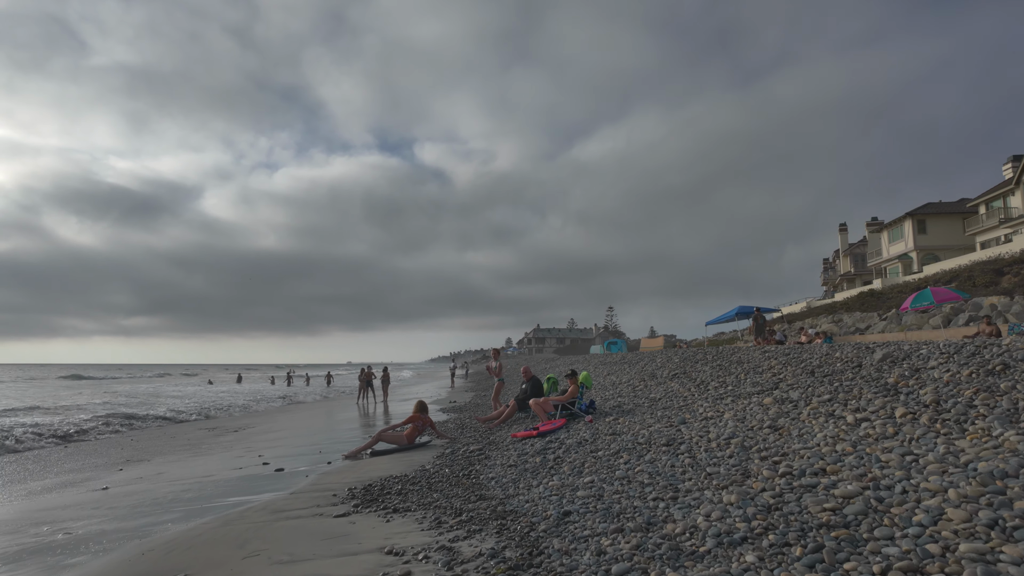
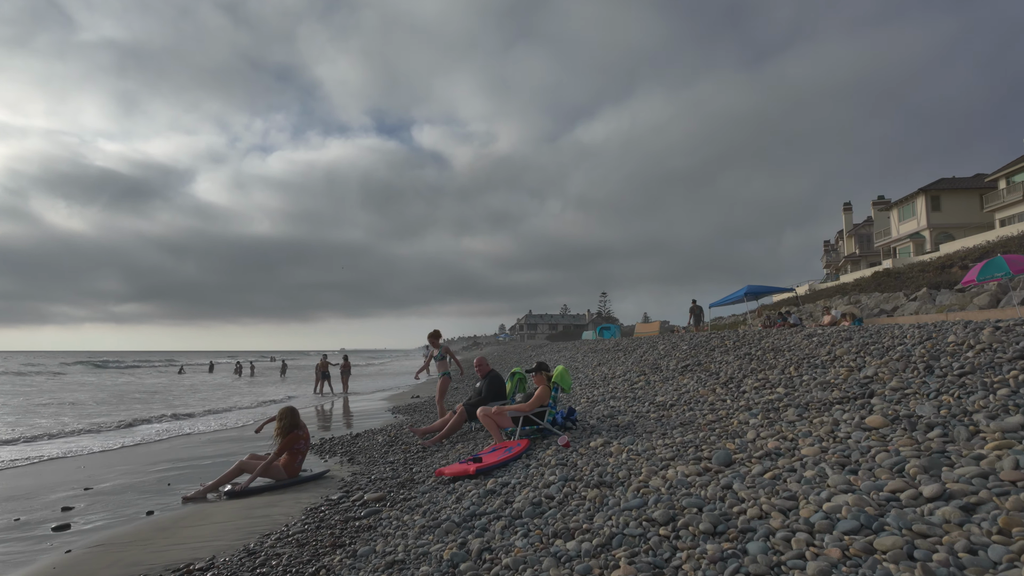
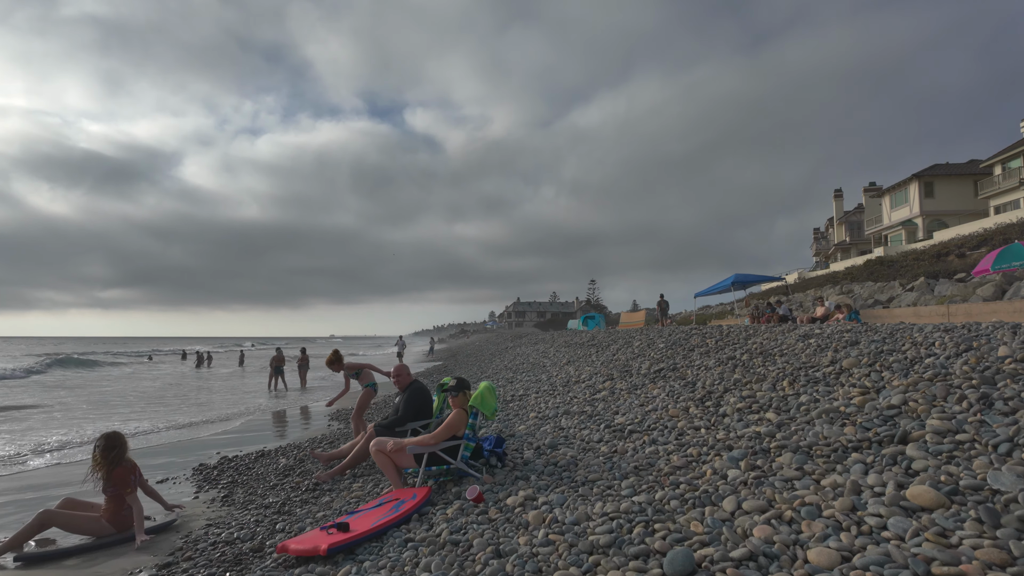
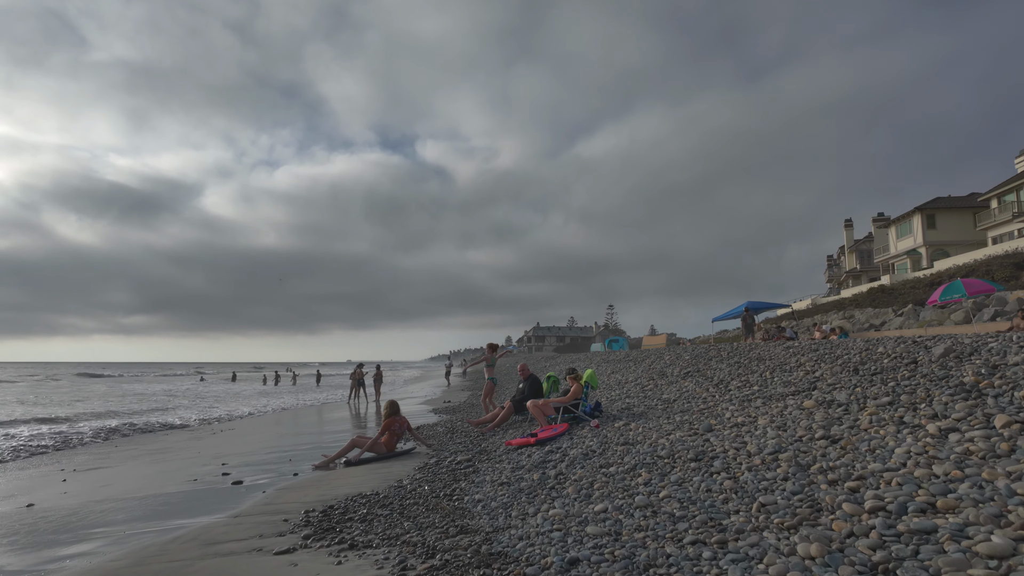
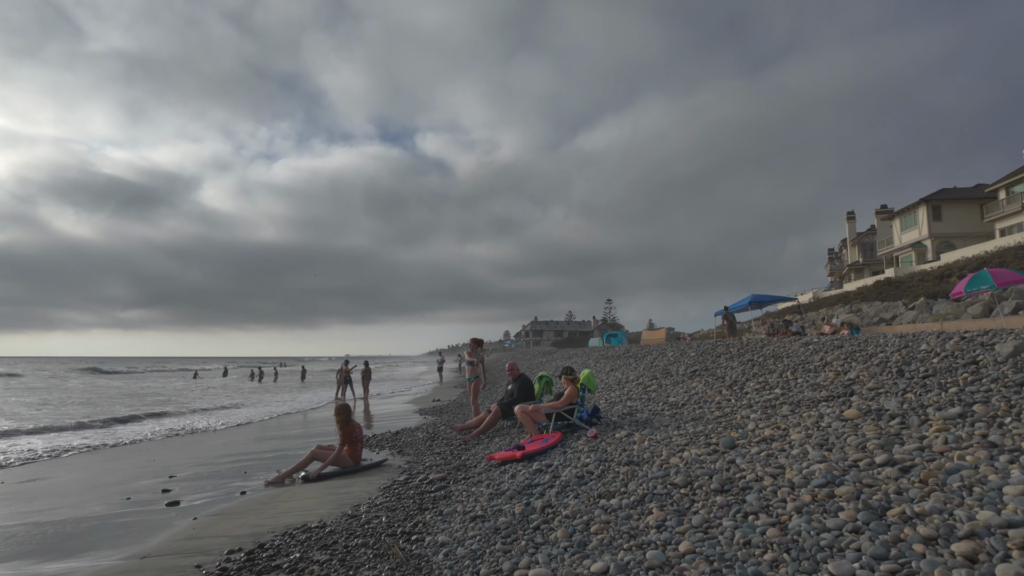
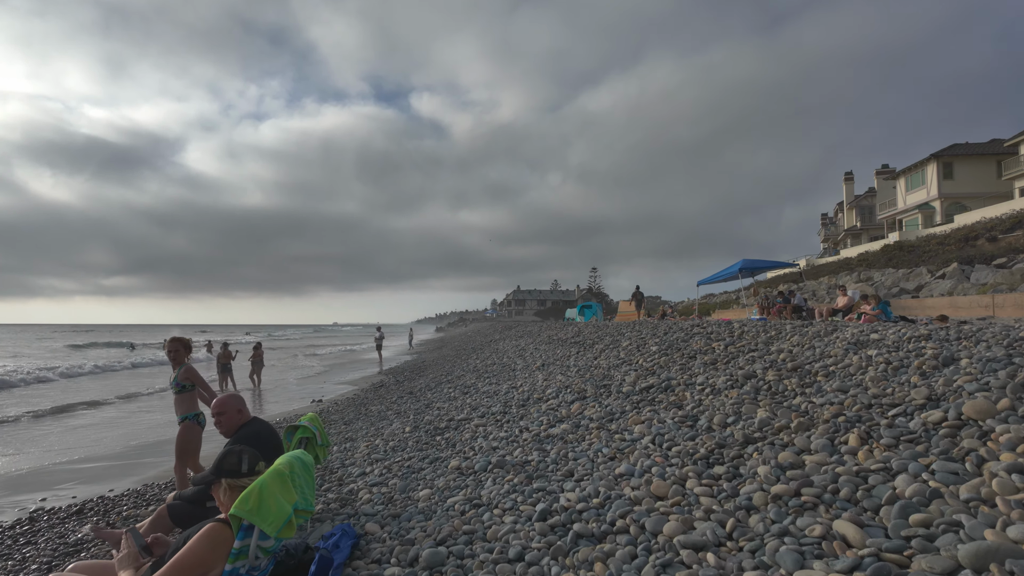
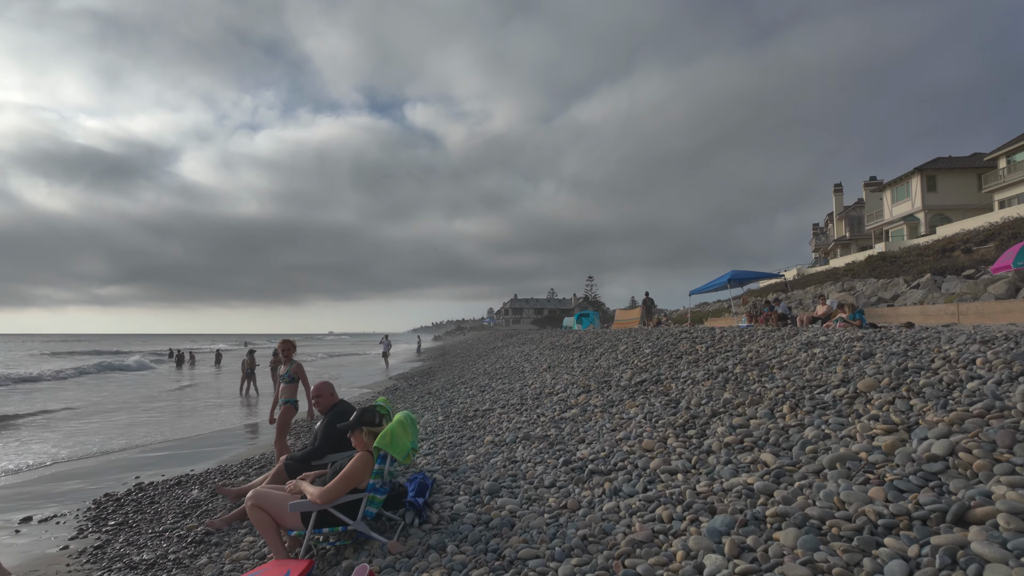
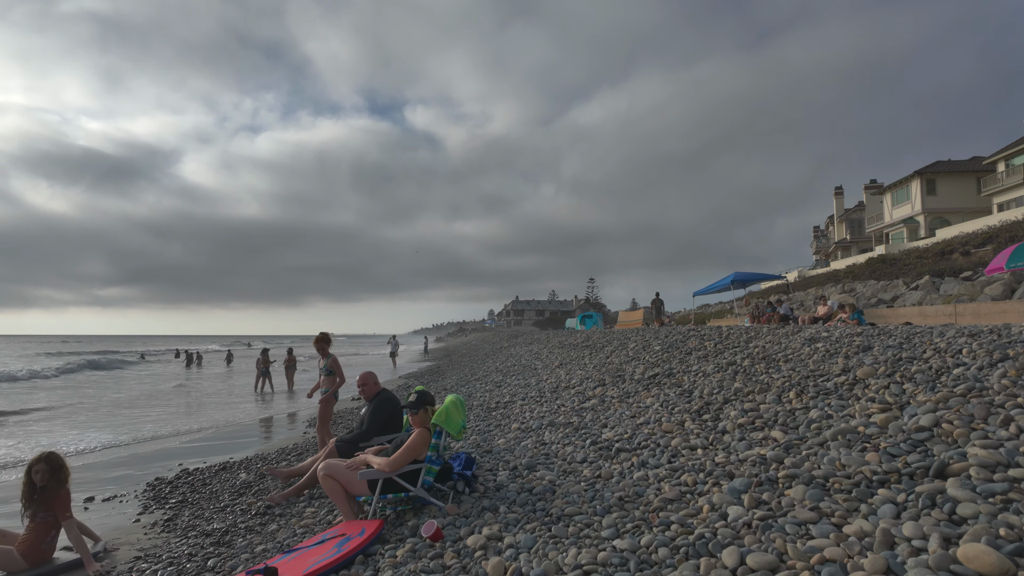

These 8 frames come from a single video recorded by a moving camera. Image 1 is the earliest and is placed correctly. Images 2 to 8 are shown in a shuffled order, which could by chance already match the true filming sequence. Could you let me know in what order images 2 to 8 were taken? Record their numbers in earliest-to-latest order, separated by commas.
4, 5, 2, 3, 8, 7, 6
